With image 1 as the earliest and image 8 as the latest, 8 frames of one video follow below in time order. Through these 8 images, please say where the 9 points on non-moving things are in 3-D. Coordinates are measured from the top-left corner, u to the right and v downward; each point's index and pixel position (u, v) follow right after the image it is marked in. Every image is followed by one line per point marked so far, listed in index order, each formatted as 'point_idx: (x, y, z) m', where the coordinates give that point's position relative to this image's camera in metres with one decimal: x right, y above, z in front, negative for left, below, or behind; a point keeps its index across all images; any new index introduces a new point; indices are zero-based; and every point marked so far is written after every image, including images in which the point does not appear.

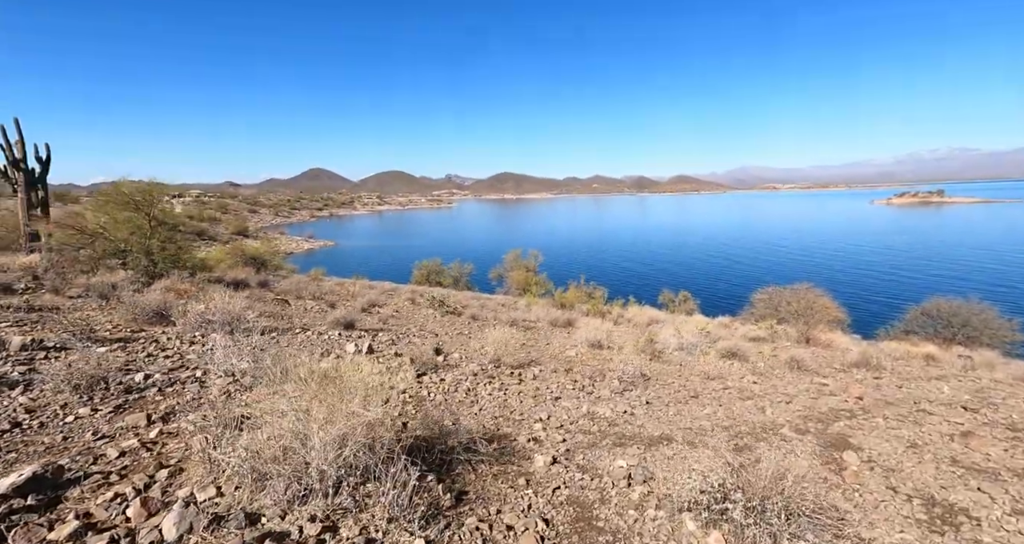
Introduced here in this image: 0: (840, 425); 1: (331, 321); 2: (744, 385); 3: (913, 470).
0: (+3.7, -1.7, +5.4) m
1: (-2.8, -0.8, +7.4) m
2: (+3.4, -1.7, +7.0) m
3: (+3.3, -1.6, +3.9) m
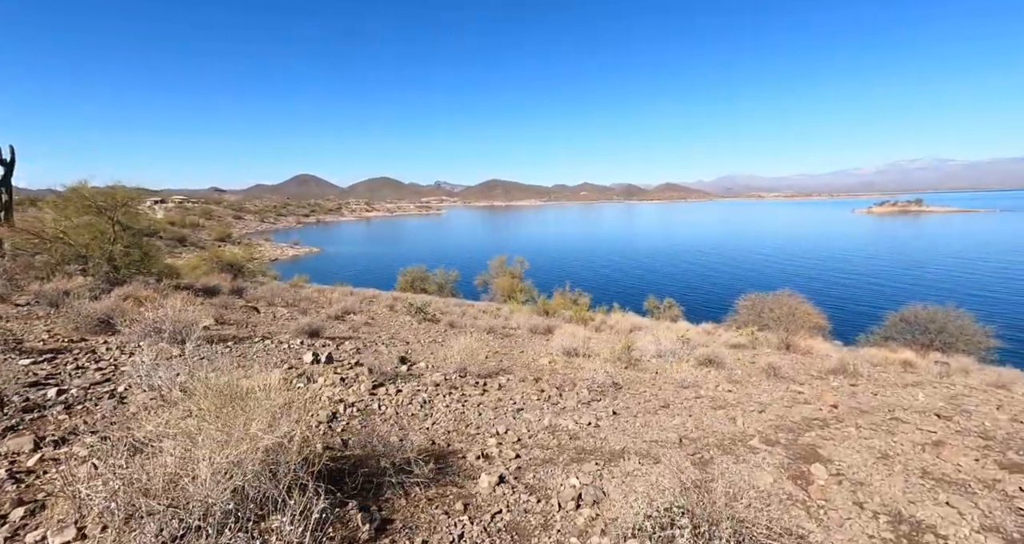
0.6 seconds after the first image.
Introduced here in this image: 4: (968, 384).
0: (+3.3, -1.8, +5.3) m
1: (-3.3, -0.9, +7.2) m
2: (+3.0, -1.8, +6.9) m
3: (+3.0, -1.7, +3.8) m
4: (+10.3, -2.5, +10.6) m
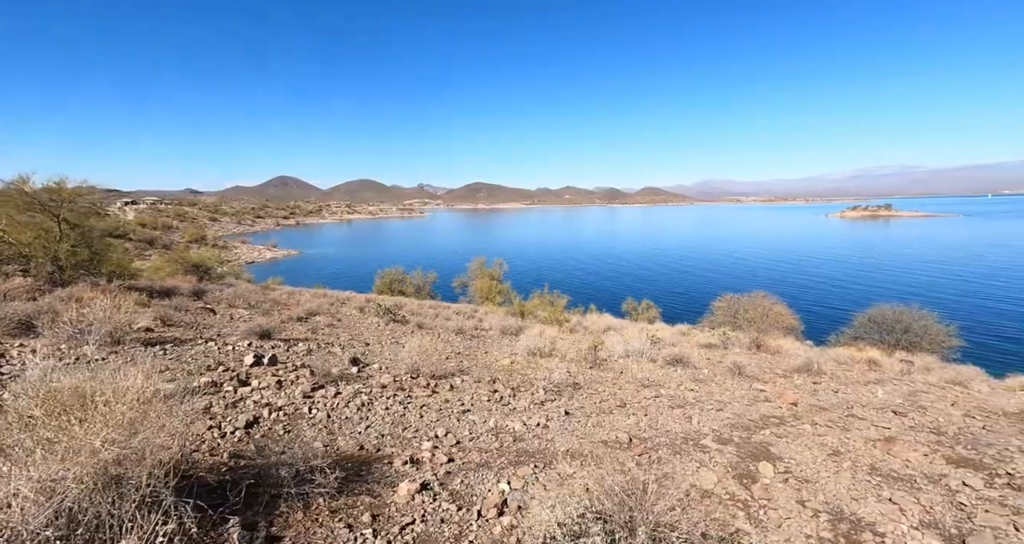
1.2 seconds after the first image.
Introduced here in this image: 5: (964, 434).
0: (+2.8, -1.8, +5.3) m
1: (-3.9, -0.8, +6.9) m
2: (+2.4, -1.7, +6.8) m
3: (+2.5, -1.7, +3.8) m
4: (+9.6, -2.5, +10.9) m
5: (+6.1, -2.2, +6.4) m
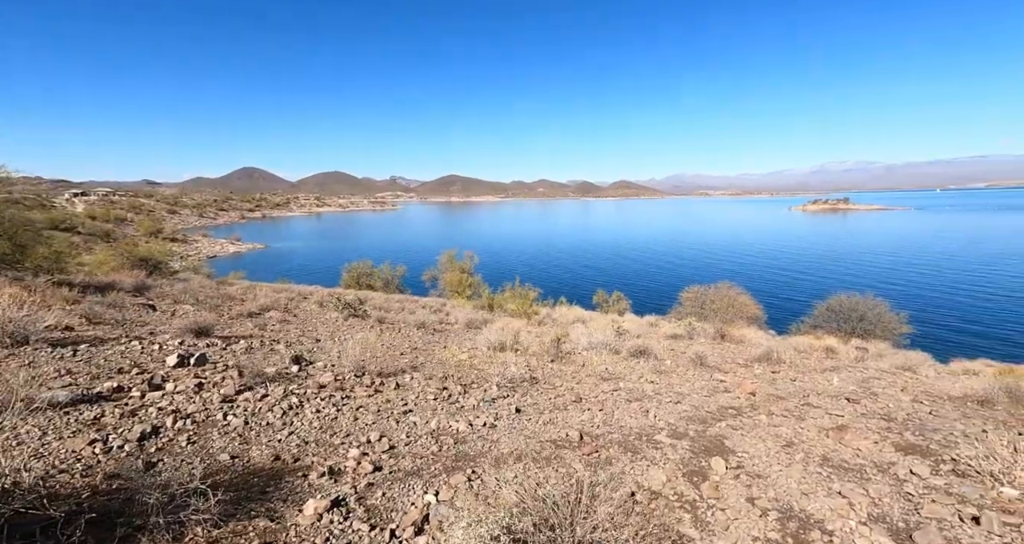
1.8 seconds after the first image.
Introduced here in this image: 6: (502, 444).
0: (+2.3, -1.7, +5.2) m
1: (-4.5, -0.8, +6.4) m
2: (+1.8, -1.6, +6.7) m
3: (+2.1, -1.6, +3.7) m
4: (+8.7, -2.3, +11.2) m
5: (+5.5, -2.0, +6.5) m
6: (-0.1, -1.3, +3.6) m
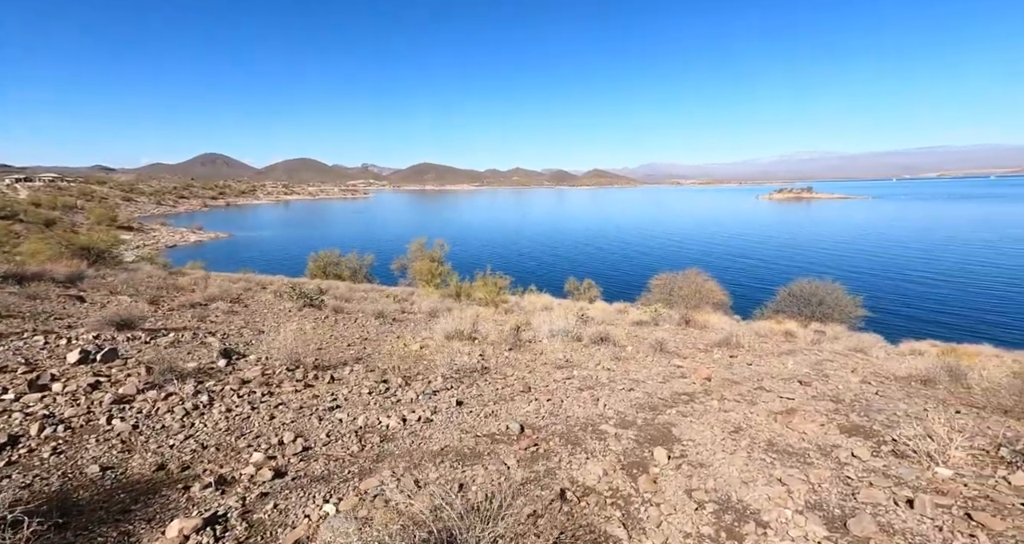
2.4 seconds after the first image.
0: (+1.7, -1.5, +5.1) m
1: (-5.1, -0.6, +5.9) m
2: (+1.1, -1.4, +6.6) m
3: (+1.6, -1.5, +3.6) m
4: (+7.8, -1.9, +11.5) m
5: (+4.9, -1.8, +6.6) m
6: (-0.6, -1.2, +3.4) m
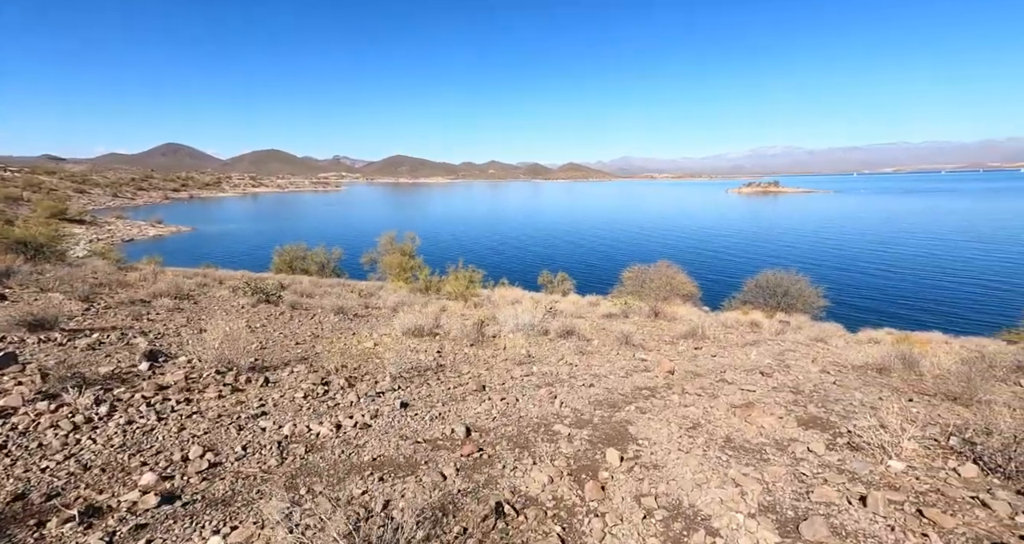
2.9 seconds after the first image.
0: (+1.2, -1.4, +4.9) m
1: (-5.6, -0.6, +5.4) m
2: (+0.6, -1.3, +6.4) m
3: (+1.2, -1.4, +3.5) m
4: (+7.0, -1.7, +11.6) m
5: (+4.3, -1.7, +6.6) m
6: (-1.0, -1.2, +3.1) m
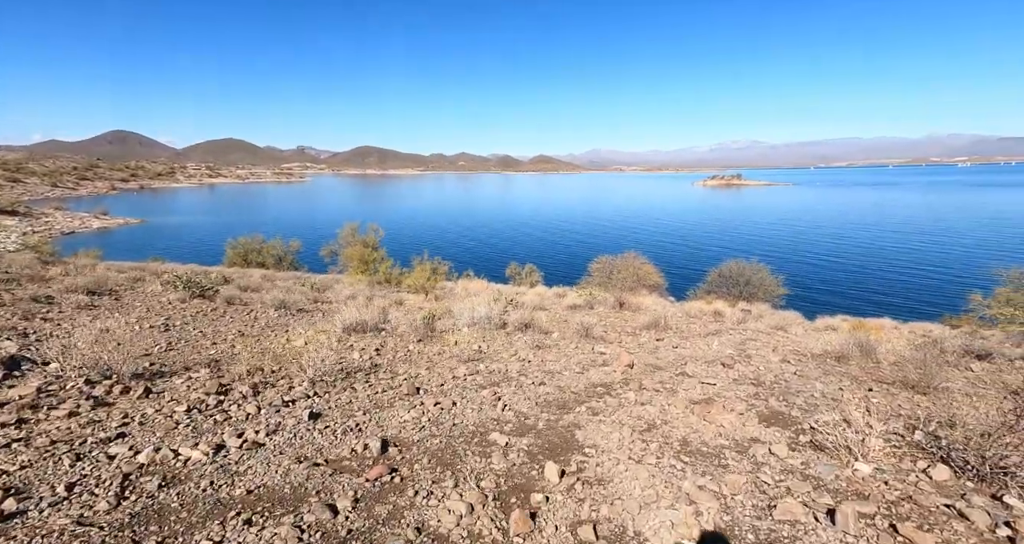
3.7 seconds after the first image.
0: (+0.7, -1.3, +4.5) m
1: (-6.2, -0.5, +4.5) m
2: (-0.1, -1.2, +5.9) m
3: (+0.7, -1.3, +3.0) m
4: (+6.0, -1.4, +11.5) m
5: (+3.6, -1.5, +6.4) m
6: (-1.4, -1.1, +2.5) m
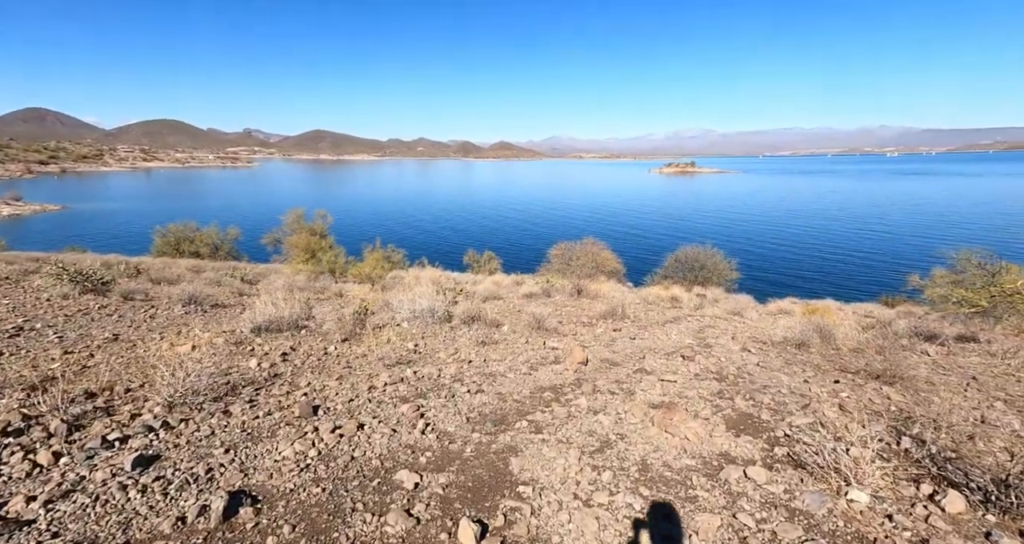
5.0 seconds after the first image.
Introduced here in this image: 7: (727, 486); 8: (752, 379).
0: (+0.1, -1.2, +3.7) m
1: (-6.8, -0.5, +3.1) m
2: (-0.8, -1.0, +5.1) m
3: (+0.3, -1.2, +2.2) m
4: (+4.8, -1.0, +11.1) m
5: (+2.8, -1.3, +5.8) m
6: (-1.8, -1.1, +1.6) m
7: (+1.3, -1.3, +2.9) m
8: (+2.9, -1.3, +5.8) m
